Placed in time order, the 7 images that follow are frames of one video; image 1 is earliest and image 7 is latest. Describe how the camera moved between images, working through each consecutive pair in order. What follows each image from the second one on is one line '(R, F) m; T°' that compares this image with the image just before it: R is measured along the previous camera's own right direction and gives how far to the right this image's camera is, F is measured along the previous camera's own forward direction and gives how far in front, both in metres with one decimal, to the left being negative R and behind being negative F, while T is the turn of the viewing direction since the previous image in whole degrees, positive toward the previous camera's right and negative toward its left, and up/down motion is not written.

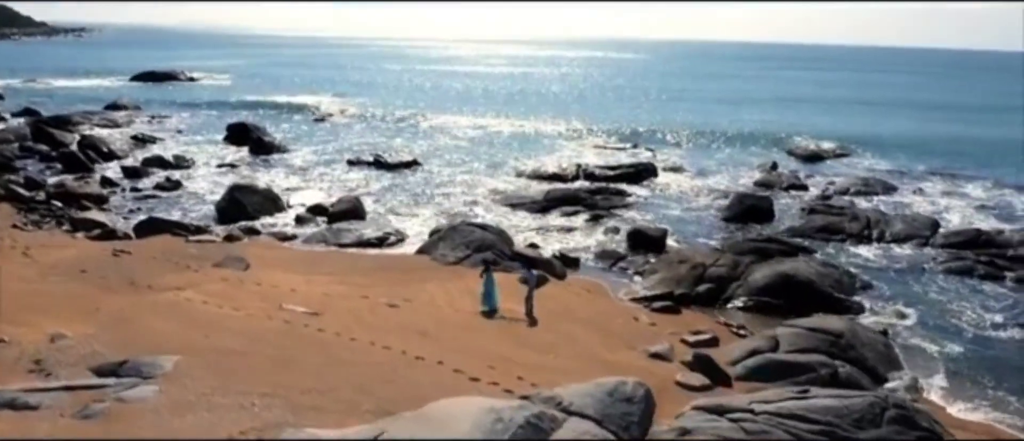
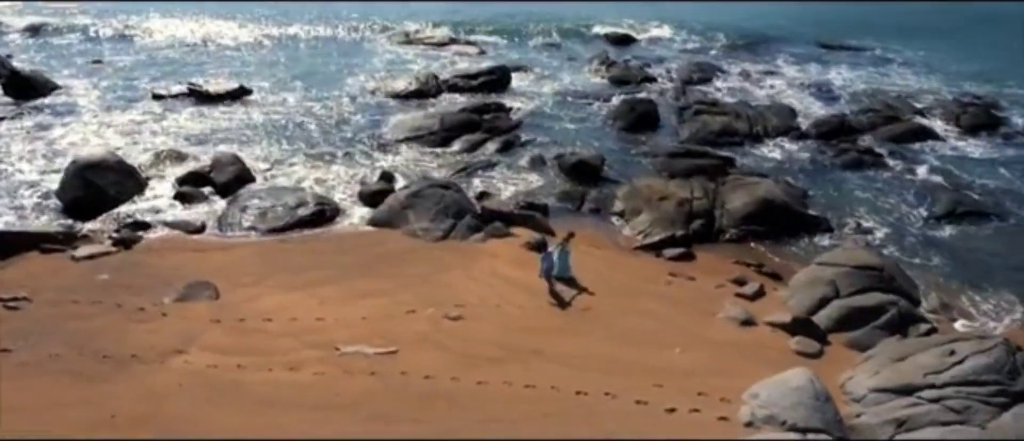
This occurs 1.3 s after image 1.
(-6.0, +3.1) m; +21°
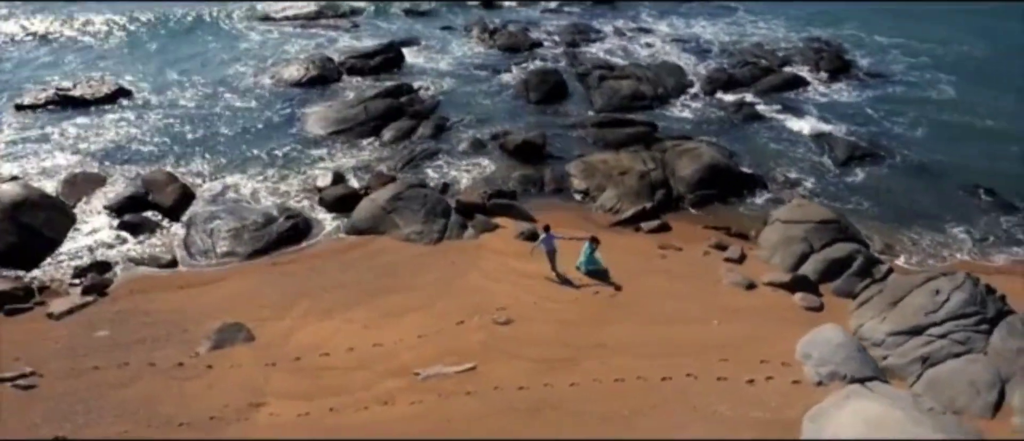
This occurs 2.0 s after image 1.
(-3.9, +0.1) m; +13°
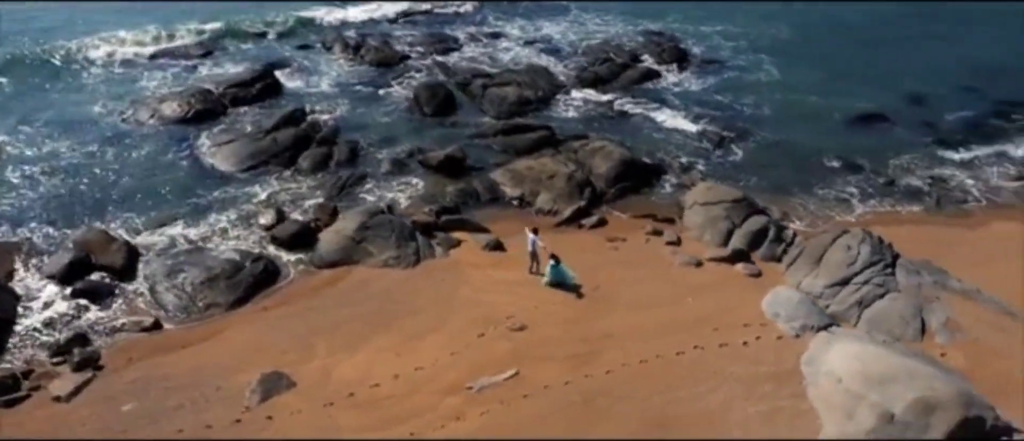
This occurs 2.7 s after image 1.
(-3.8, -0.9) m; +14°
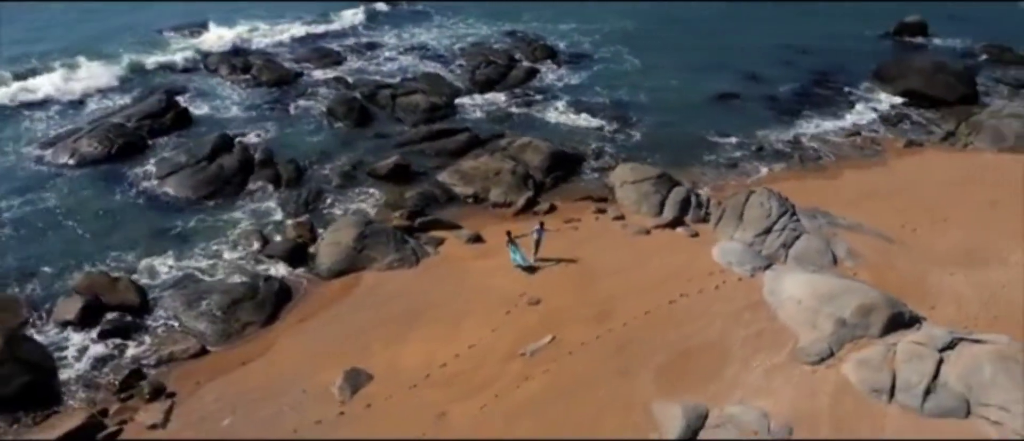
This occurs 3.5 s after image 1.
(-4.4, -2.2) m; +14°
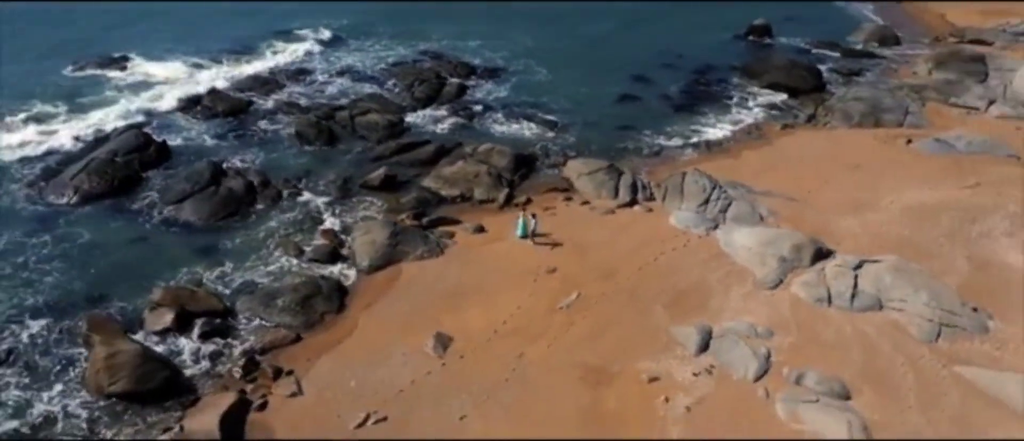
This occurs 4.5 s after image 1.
(-4.8, -4.2) m; +11°
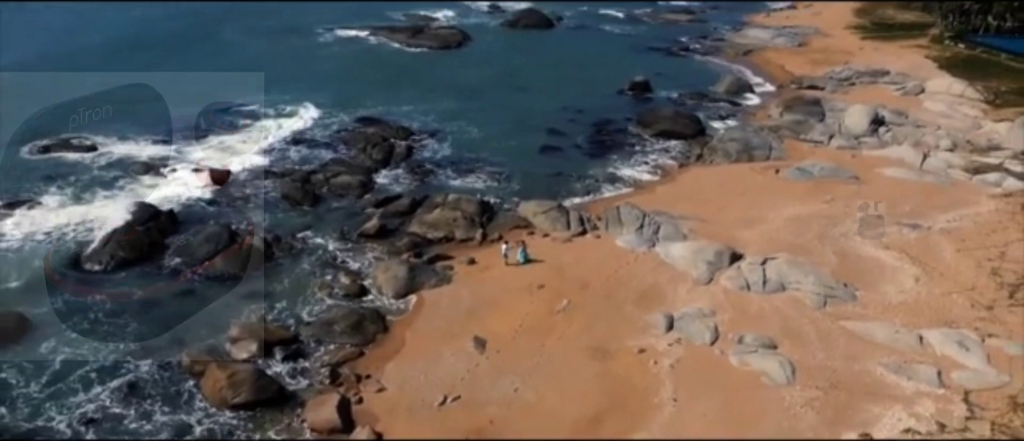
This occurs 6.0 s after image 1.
(-4.7, -6.2) m; +10°
